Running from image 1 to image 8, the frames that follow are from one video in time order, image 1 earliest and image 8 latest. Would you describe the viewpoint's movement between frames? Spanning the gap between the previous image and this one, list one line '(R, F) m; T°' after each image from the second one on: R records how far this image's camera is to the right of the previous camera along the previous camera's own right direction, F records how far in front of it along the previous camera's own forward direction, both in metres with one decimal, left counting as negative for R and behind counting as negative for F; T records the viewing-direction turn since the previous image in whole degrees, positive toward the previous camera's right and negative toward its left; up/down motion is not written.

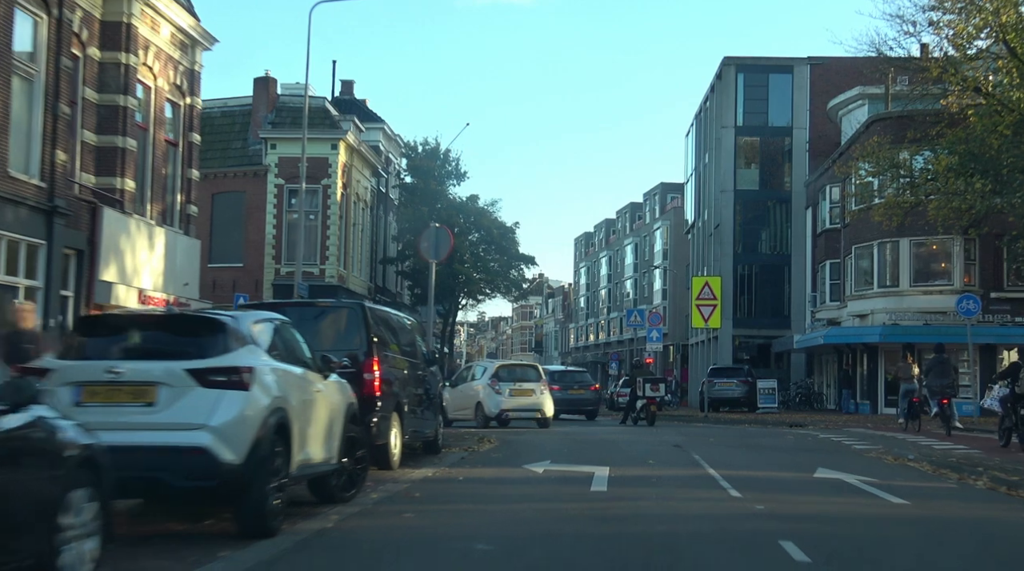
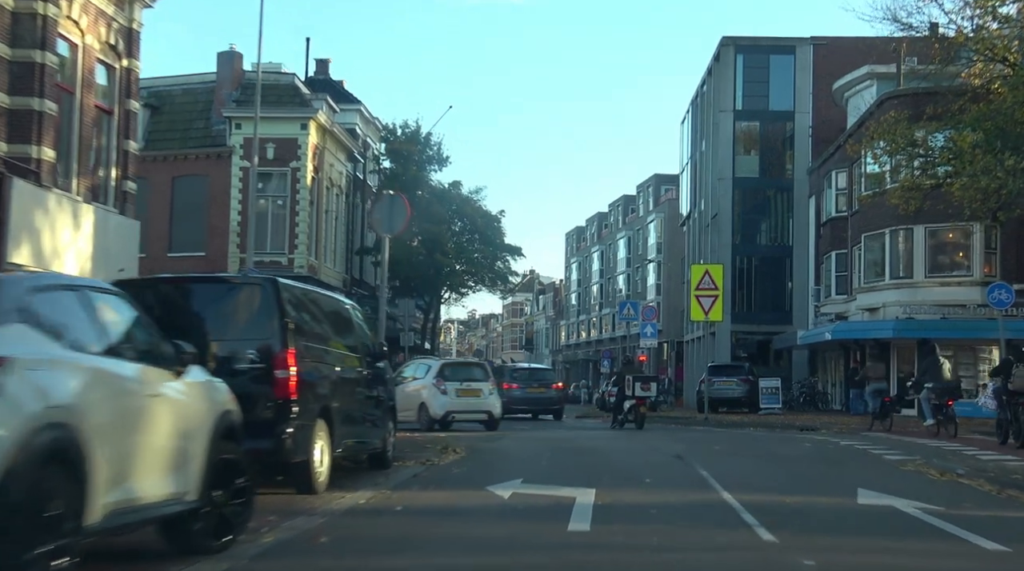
(+0.3, +2.8) m; 0°
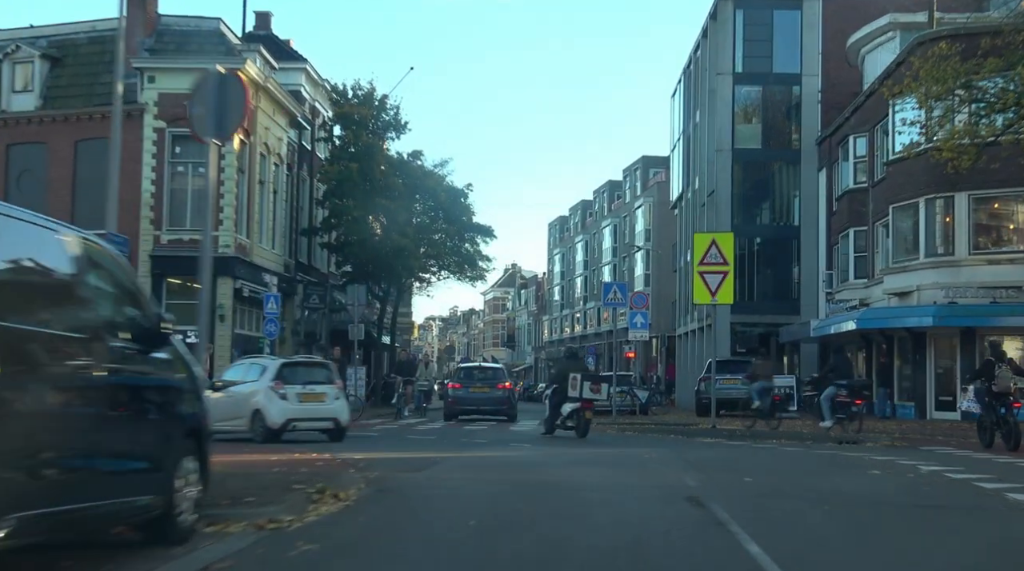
(+0.6, +5.6) m; +1°
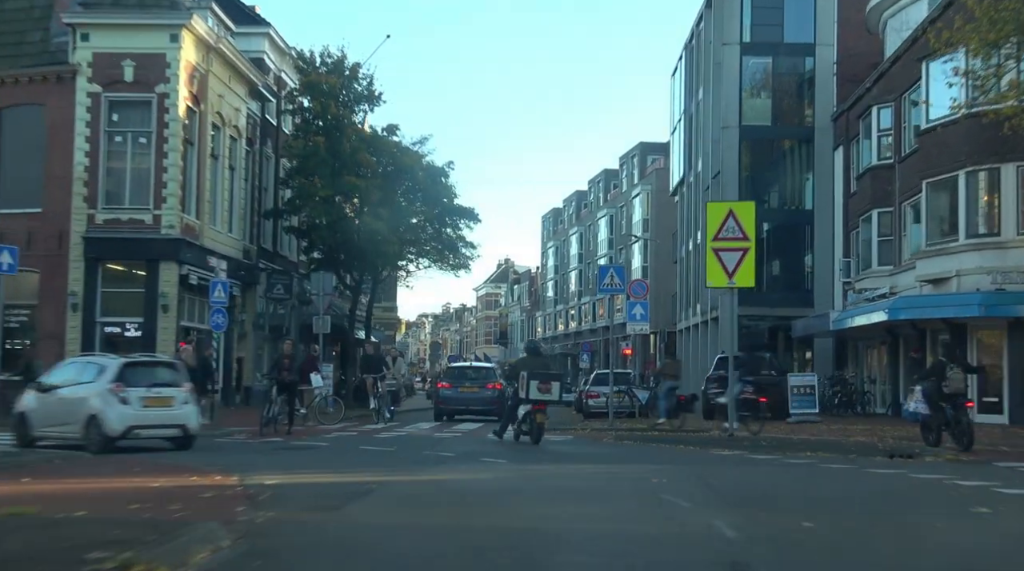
(+0.3, +3.6) m; 0°
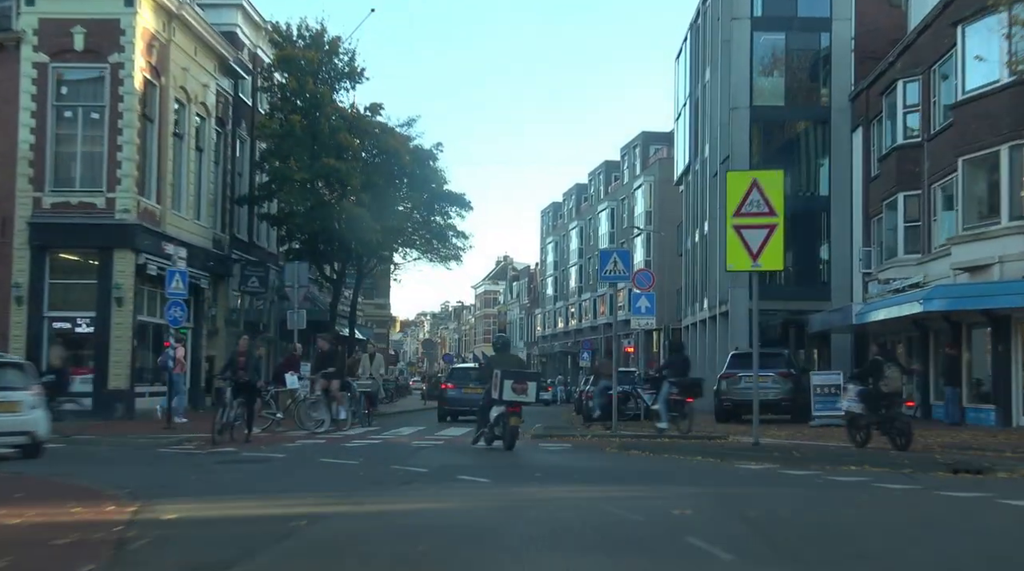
(+0.2, +2.6) m; 0°
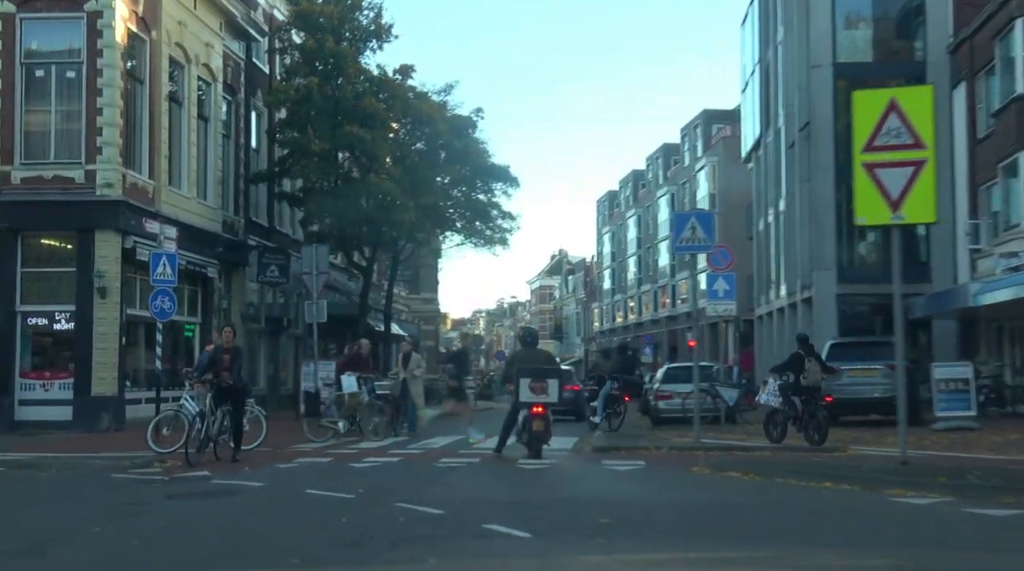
(0.0, +4.0) m; -3°
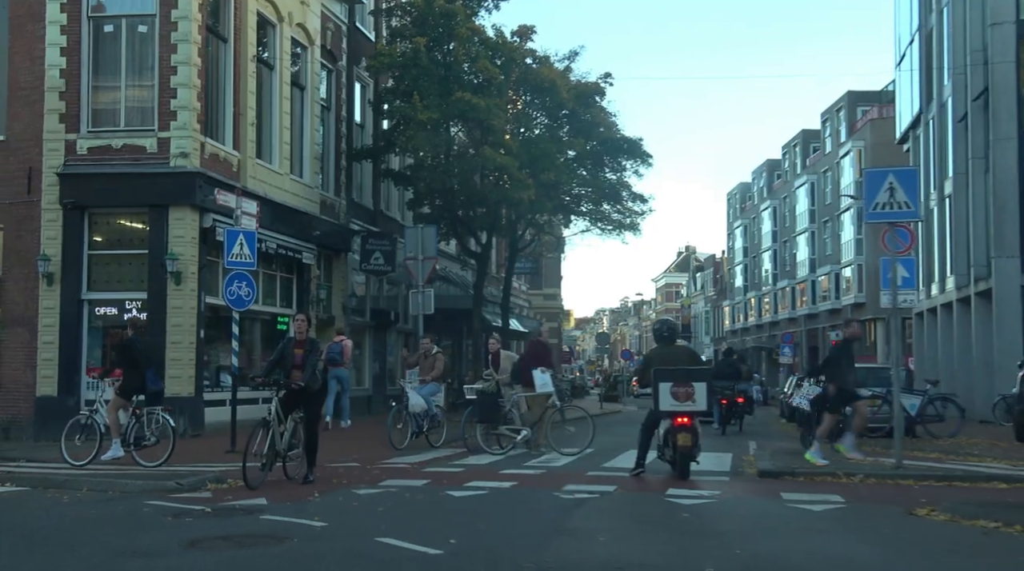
(-0.2, +3.3) m; -6°
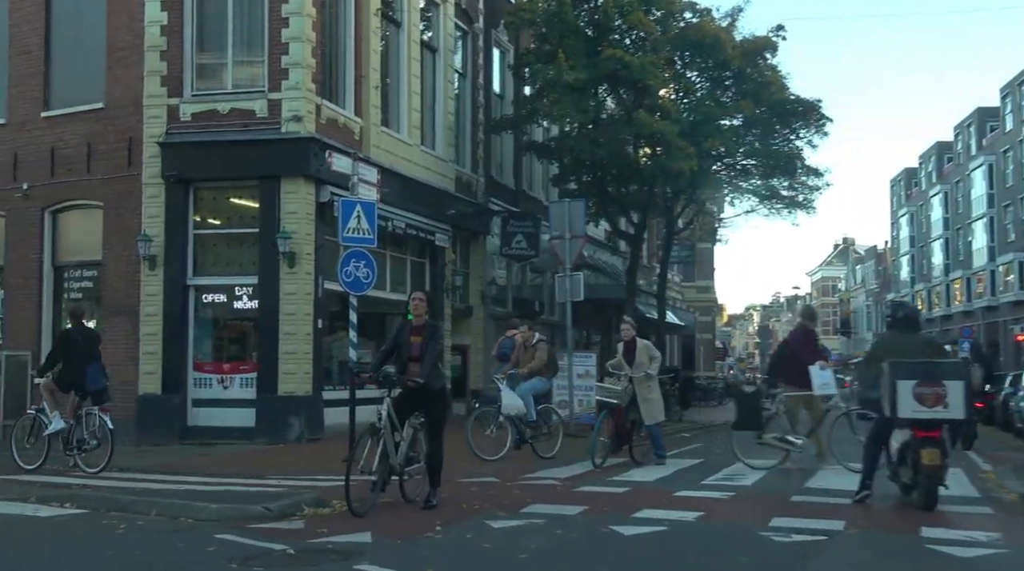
(-0.3, +2.8) m; -7°
